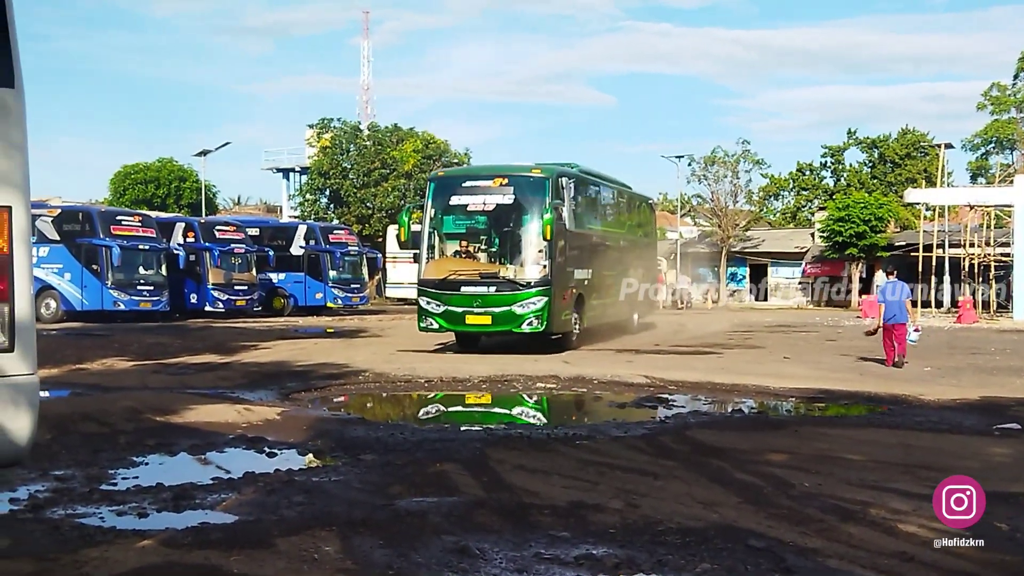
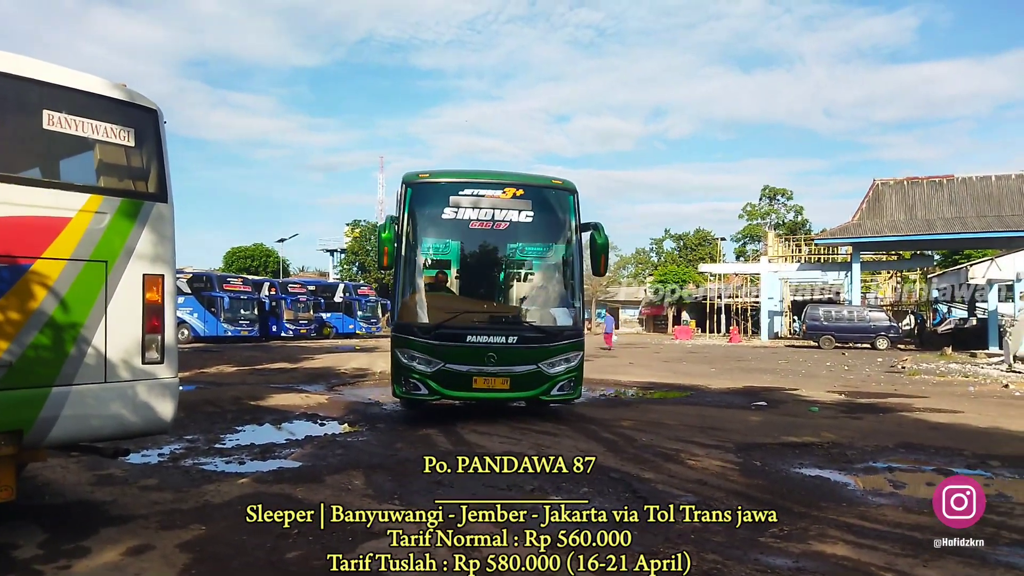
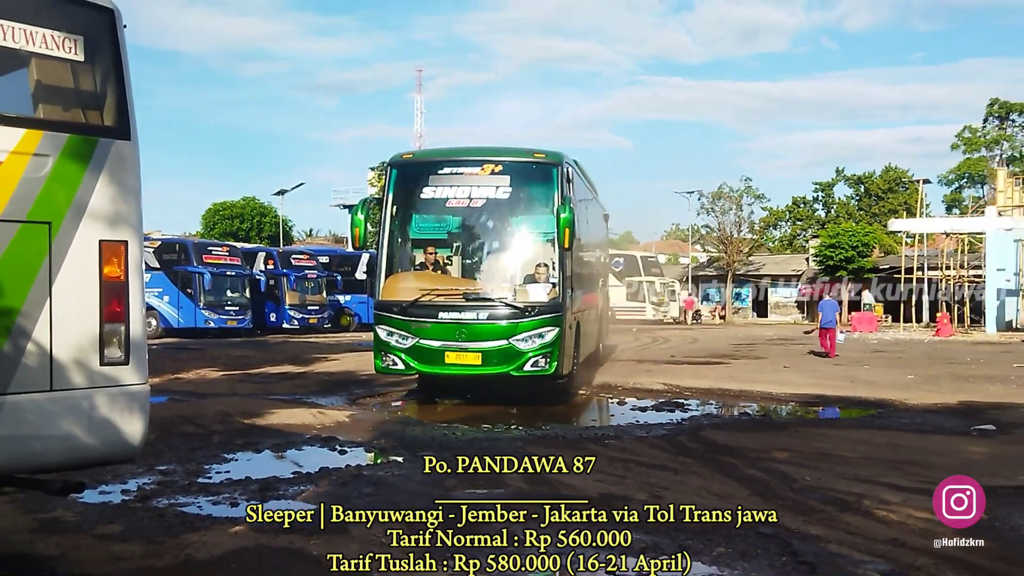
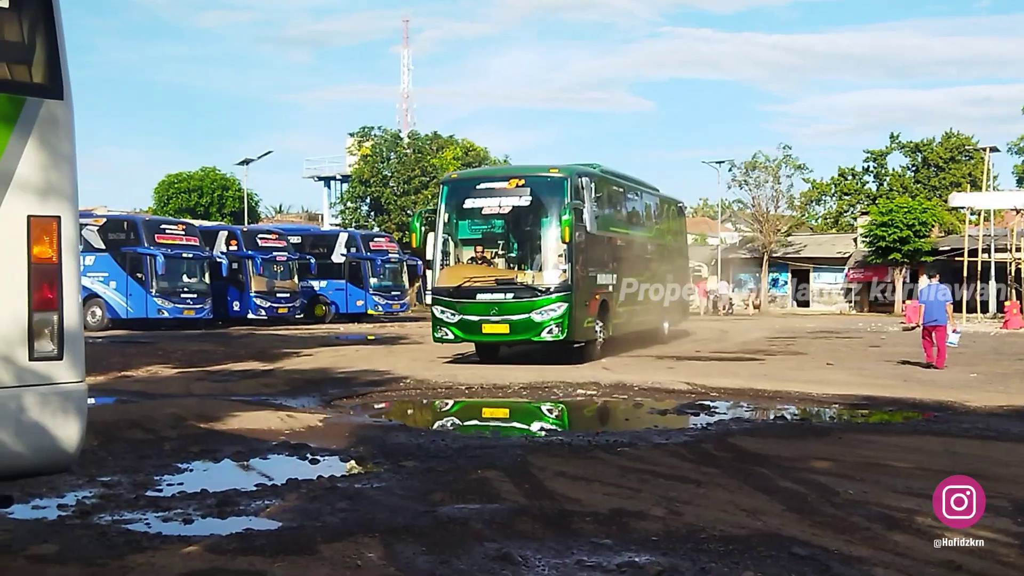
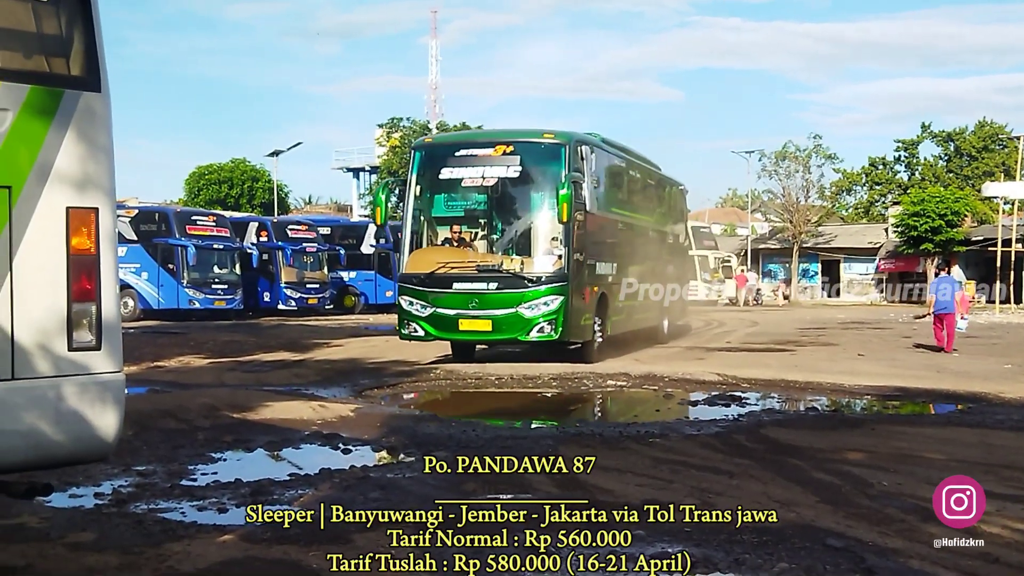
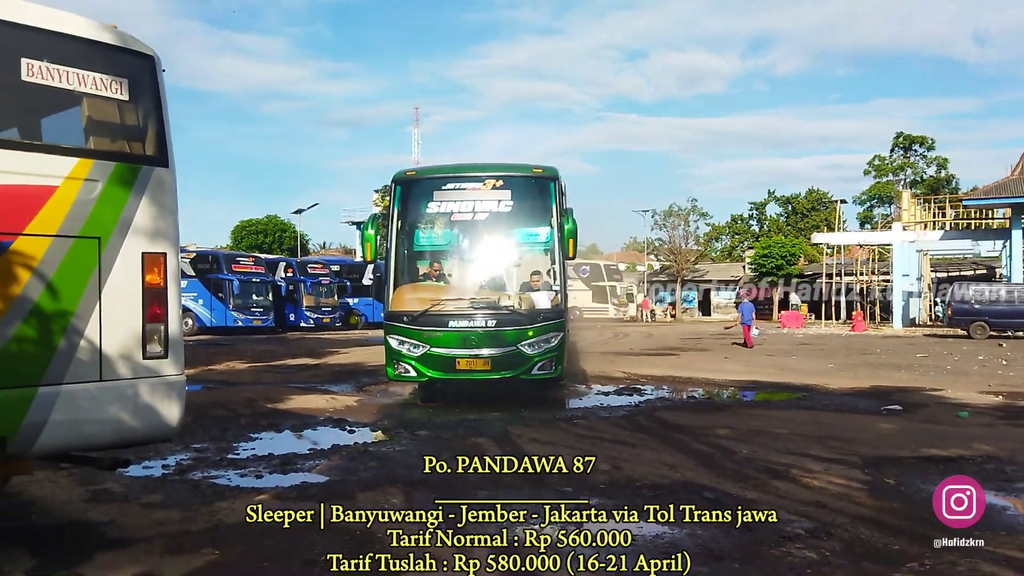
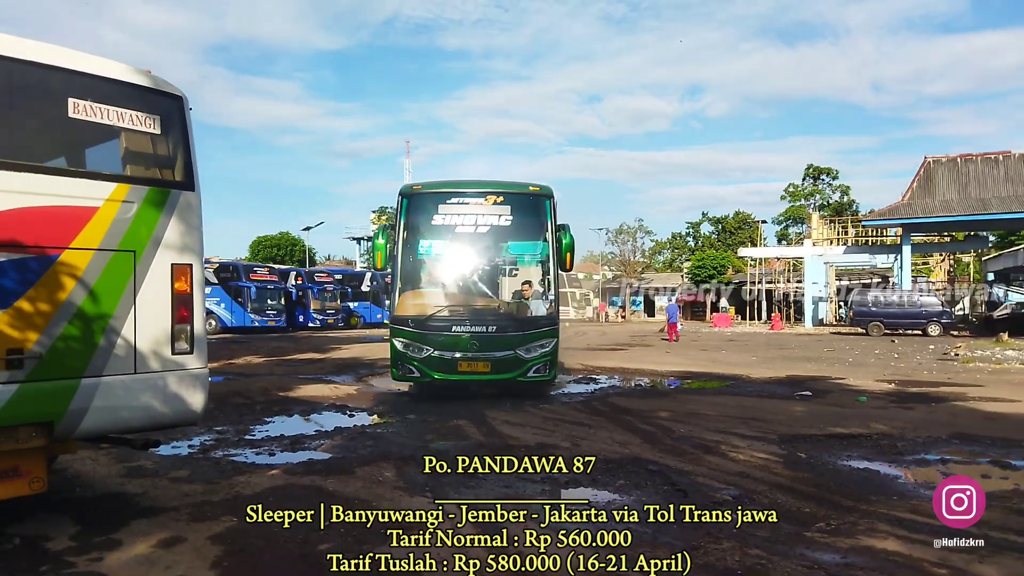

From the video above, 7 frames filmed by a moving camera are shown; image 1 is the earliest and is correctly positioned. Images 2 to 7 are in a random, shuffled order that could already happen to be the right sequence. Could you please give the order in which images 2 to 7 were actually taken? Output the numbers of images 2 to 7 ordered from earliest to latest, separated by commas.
4, 5, 3, 6, 7, 2
